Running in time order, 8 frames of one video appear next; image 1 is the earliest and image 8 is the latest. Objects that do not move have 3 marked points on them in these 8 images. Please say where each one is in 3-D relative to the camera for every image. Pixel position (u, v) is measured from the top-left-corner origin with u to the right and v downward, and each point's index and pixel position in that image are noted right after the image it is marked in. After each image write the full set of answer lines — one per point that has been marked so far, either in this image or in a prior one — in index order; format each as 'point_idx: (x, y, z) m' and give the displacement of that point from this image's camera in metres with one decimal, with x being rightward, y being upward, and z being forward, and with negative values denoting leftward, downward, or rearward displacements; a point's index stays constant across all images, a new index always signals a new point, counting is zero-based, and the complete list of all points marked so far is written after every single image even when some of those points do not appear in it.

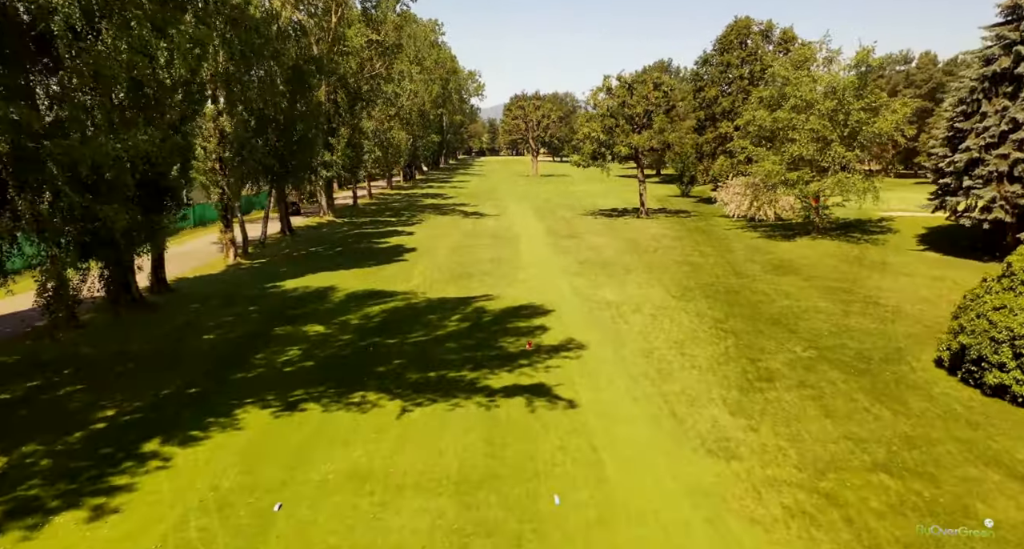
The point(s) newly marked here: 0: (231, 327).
0: (-7.1, -1.3, +16.4) m
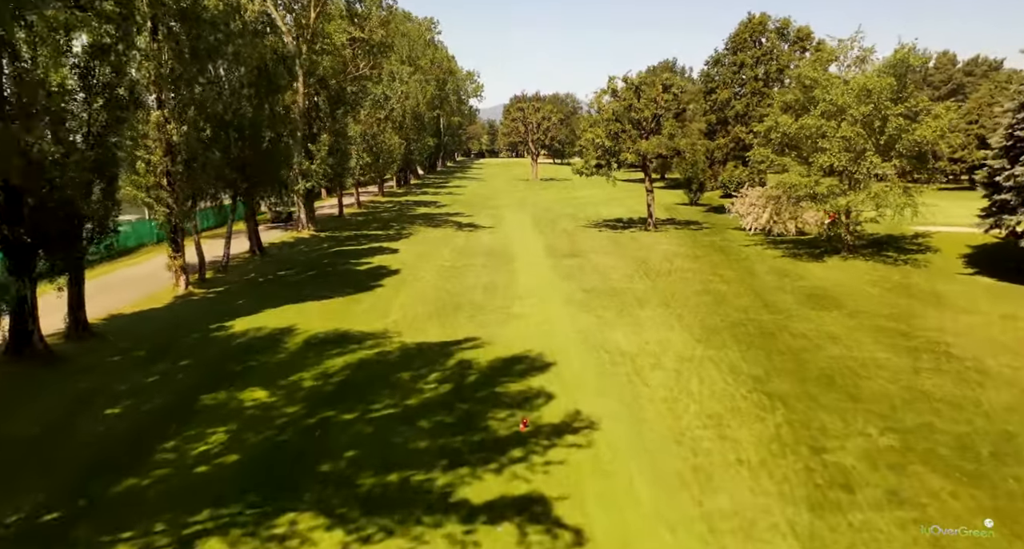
0: (-7.3, -2.4, +13.0) m
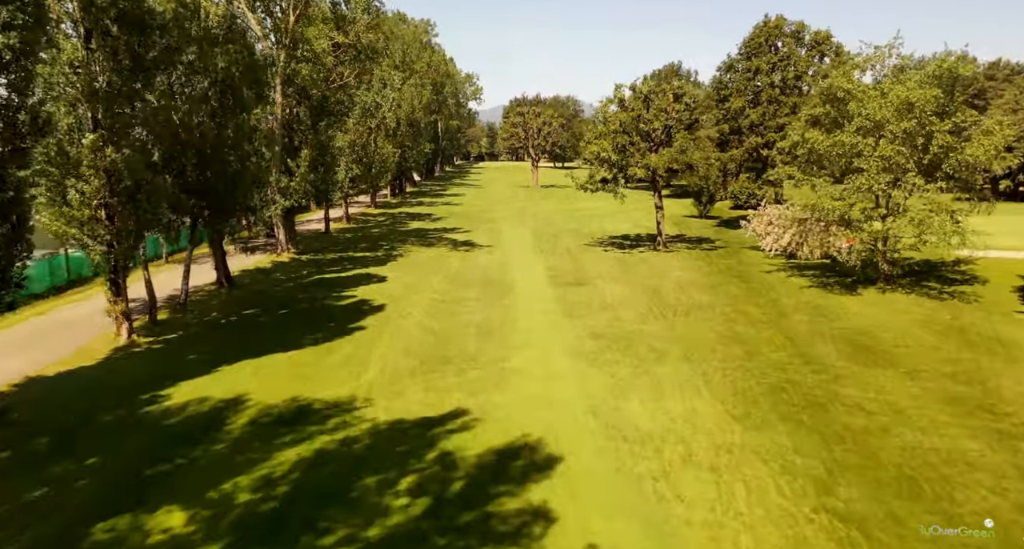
0: (-7.4, -3.7, +9.9) m
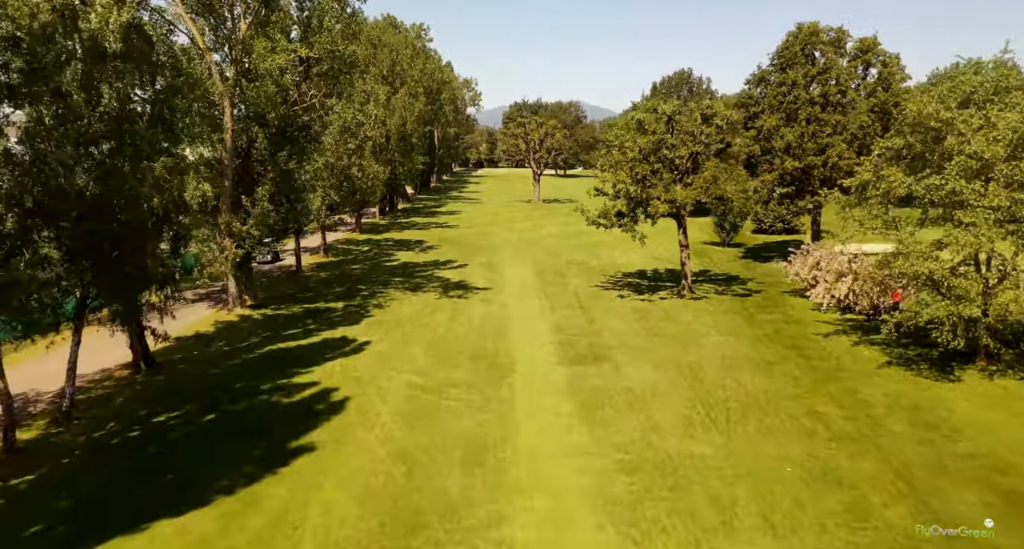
0: (-7.4, -6.1, +4.1) m
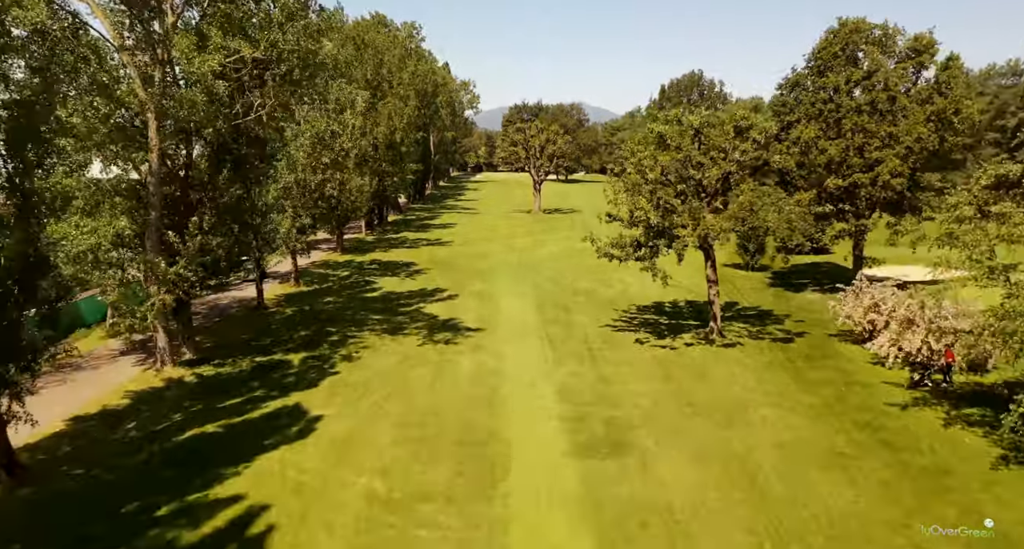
0: (-7.6, -7.9, -1.2) m
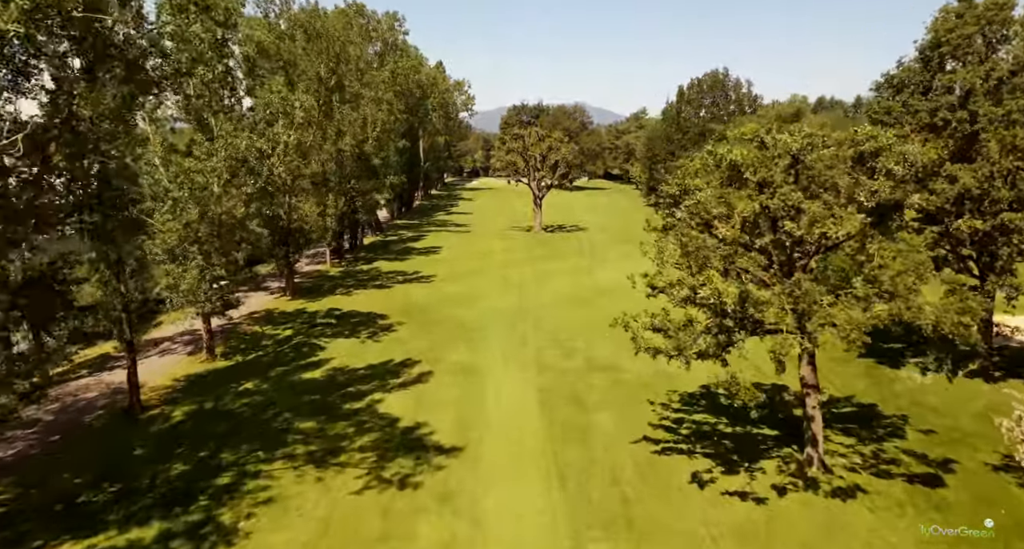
0: (-7.8, -10.8, -11.4) m
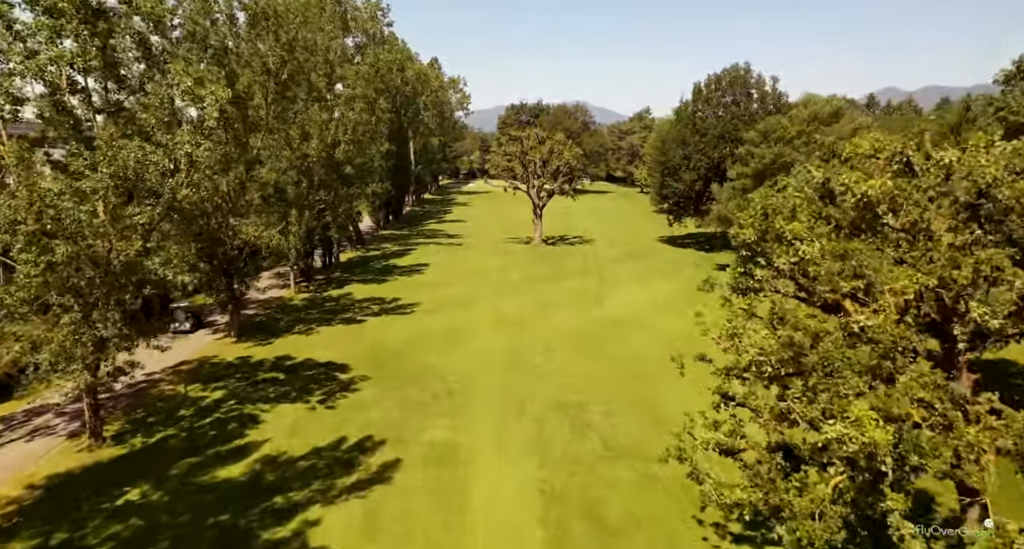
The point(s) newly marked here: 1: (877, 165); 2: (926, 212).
0: (-8.0, -12.6, -18.6) m
1: (+6.3, +2.0, +10.6) m
2: (+6.6, +1.1, +9.5) m
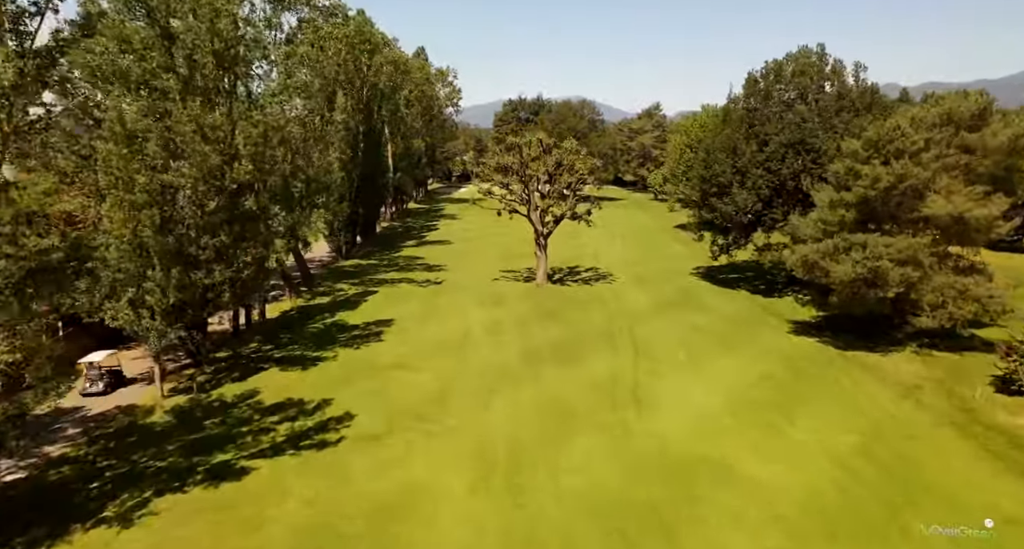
0: (-8.1, -16.8, -34.2) m
1: (+6.1, -2.1, -5.0) m
2: (+6.4, -3.0, -6.1) m
